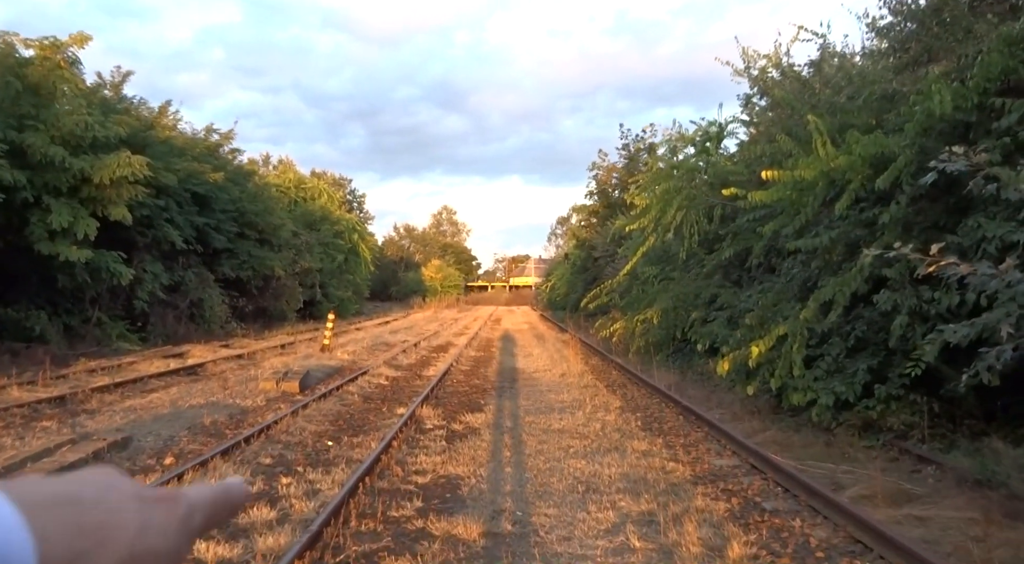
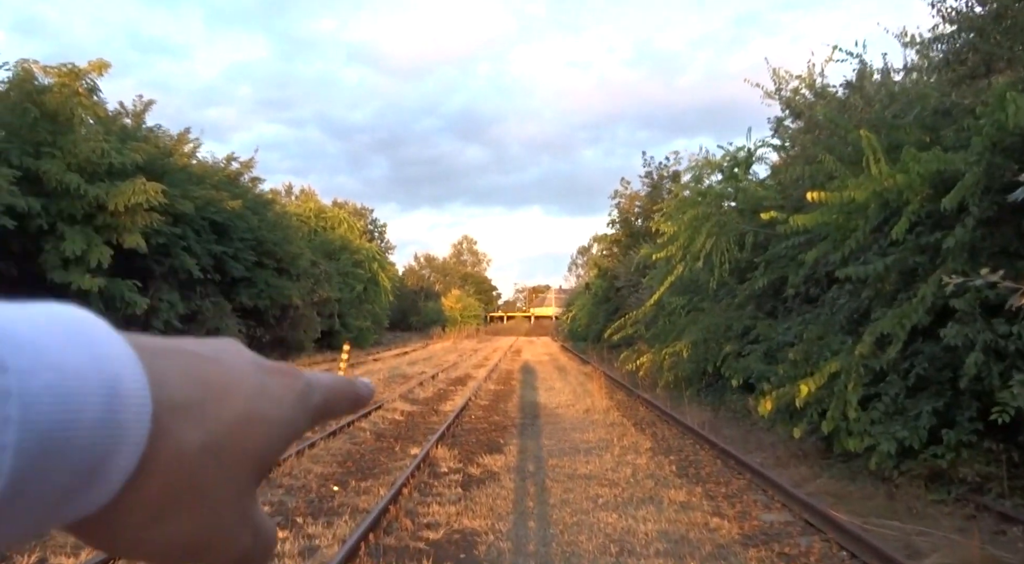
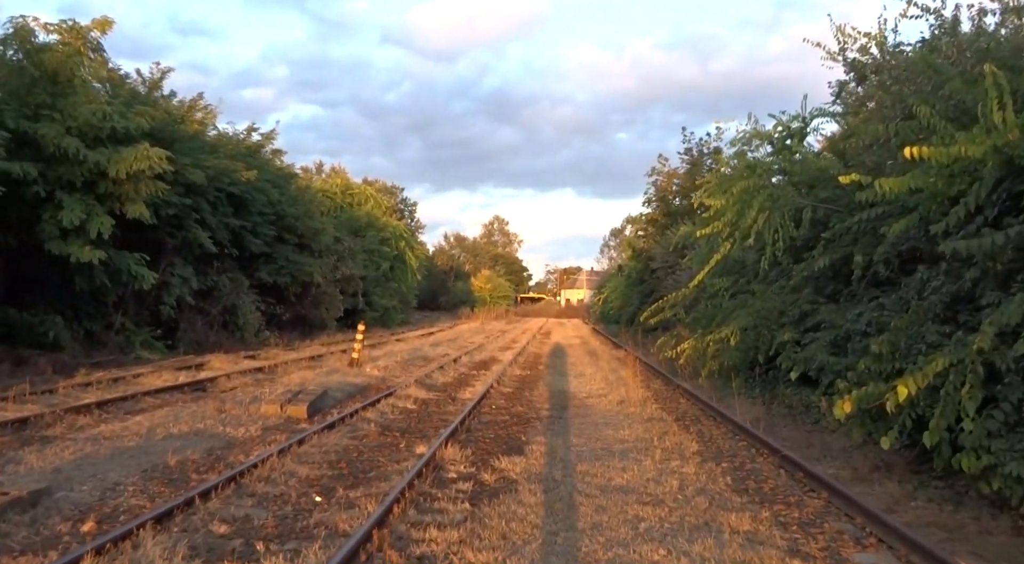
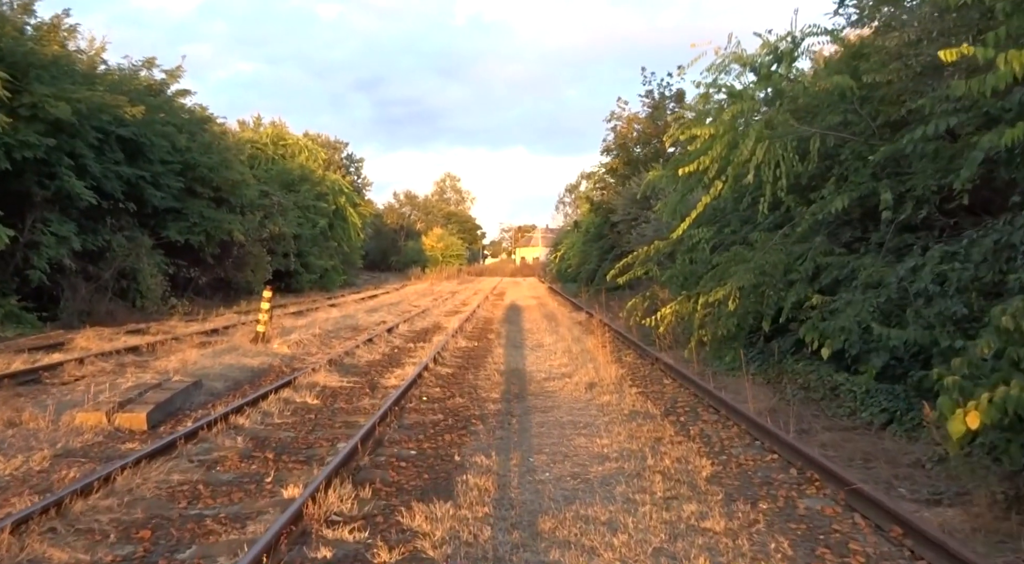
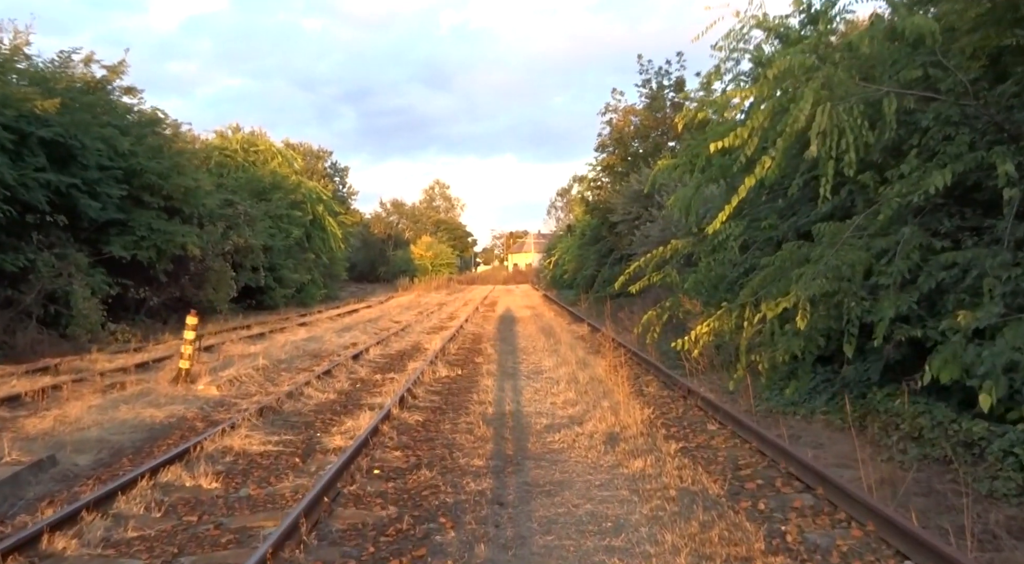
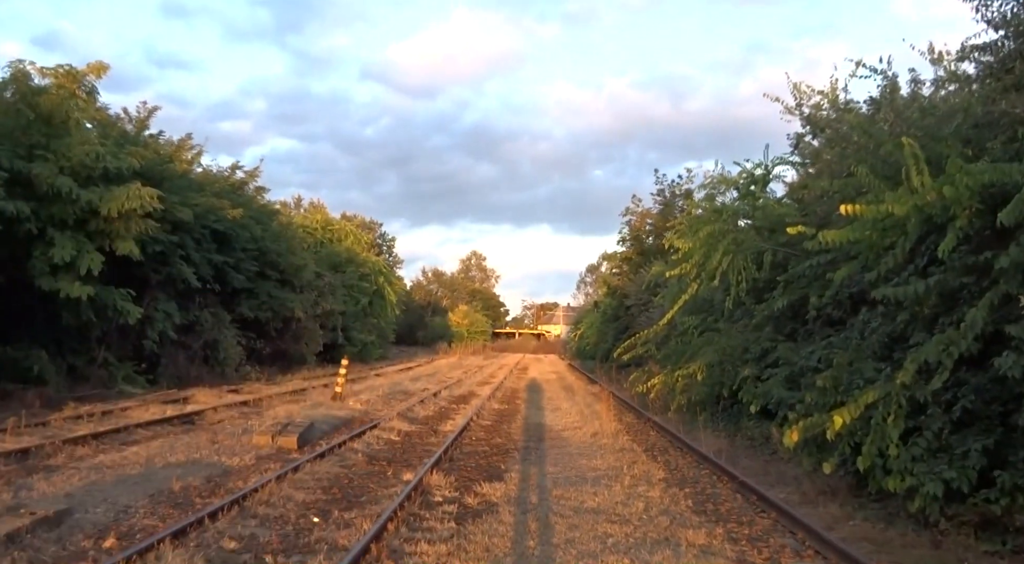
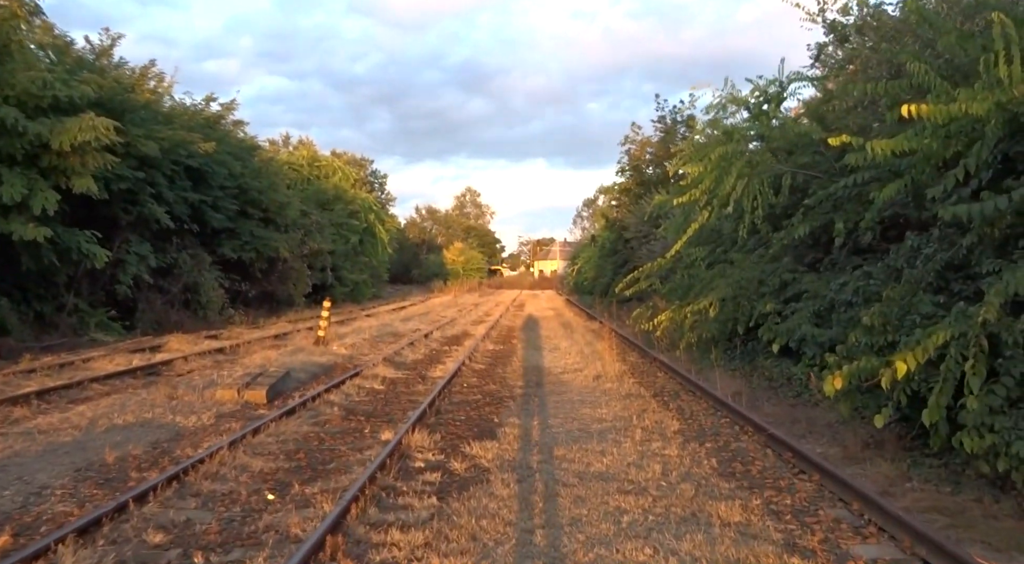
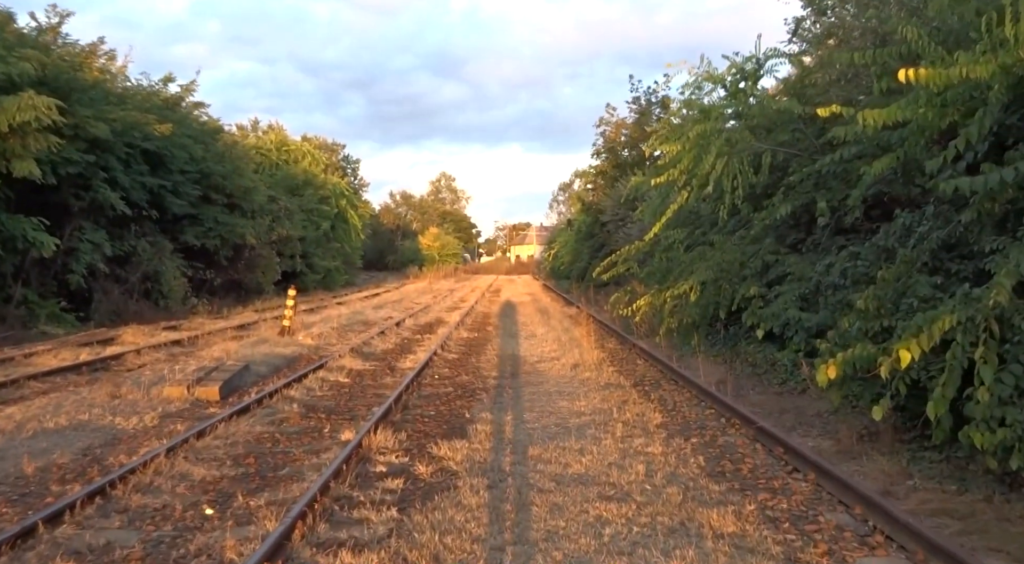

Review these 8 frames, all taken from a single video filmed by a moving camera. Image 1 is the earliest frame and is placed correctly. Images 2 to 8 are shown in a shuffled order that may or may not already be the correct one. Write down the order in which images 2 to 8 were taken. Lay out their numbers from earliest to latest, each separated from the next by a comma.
2, 6, 3, 7, 8, 4, 5
